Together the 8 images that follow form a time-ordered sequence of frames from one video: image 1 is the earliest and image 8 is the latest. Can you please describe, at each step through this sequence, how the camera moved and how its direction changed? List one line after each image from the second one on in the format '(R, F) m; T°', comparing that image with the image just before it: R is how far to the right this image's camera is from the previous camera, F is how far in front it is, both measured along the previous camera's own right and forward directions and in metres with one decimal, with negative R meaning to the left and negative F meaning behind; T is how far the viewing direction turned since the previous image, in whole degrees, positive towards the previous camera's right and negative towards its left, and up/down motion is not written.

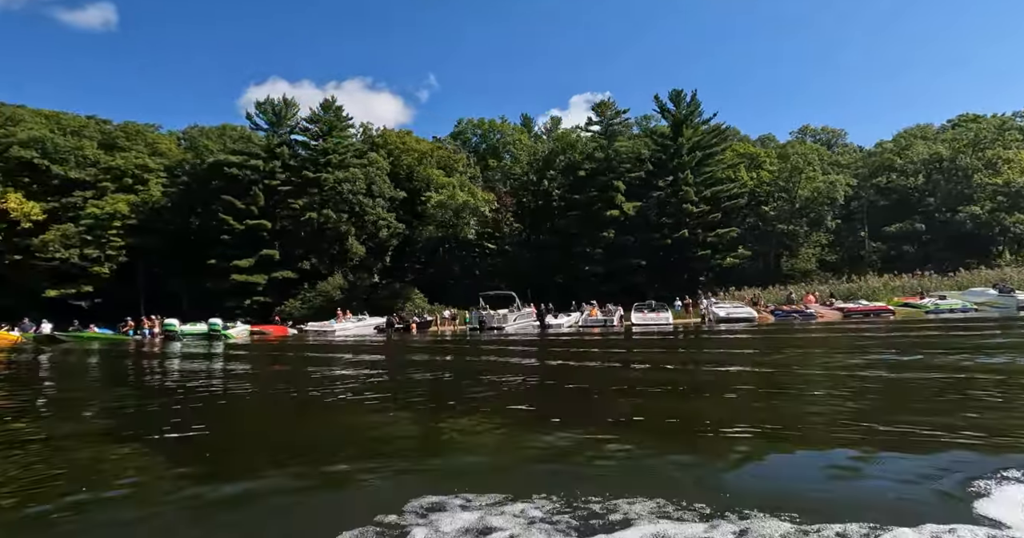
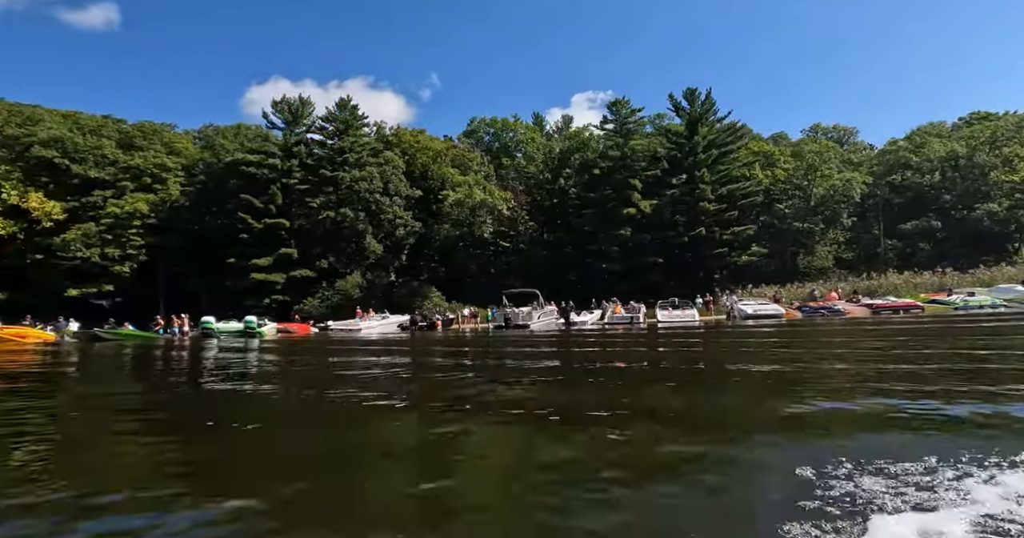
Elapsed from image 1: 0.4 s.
(-1.3, -0.2) m; 0°
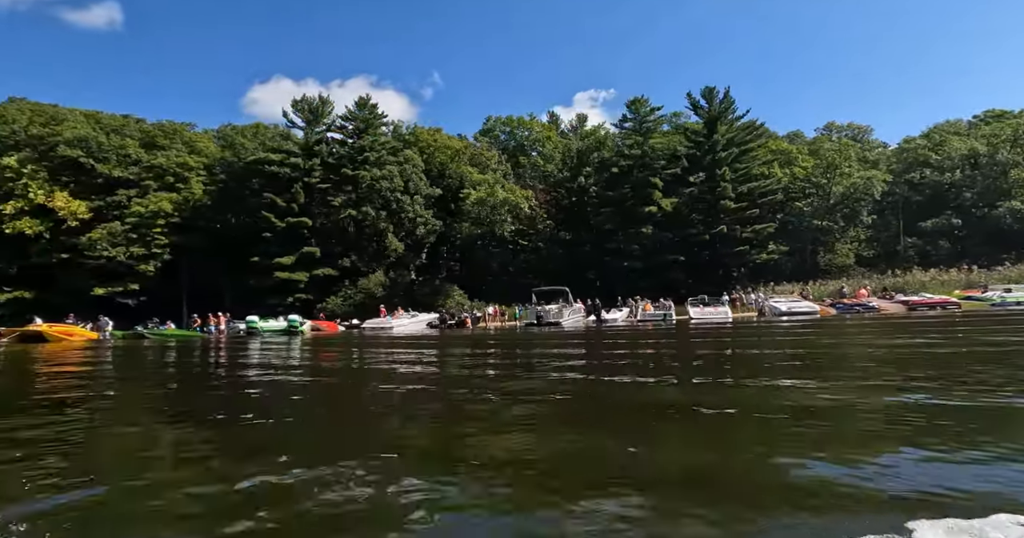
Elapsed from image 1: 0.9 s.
(-1.6, -0.2) m; 0°
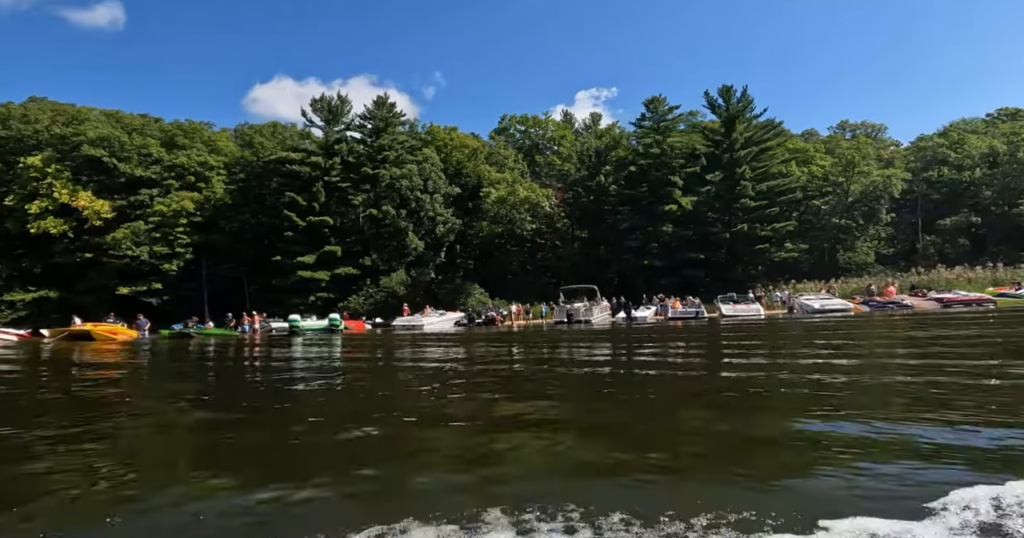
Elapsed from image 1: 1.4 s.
(-1.6, -0.2) m; 0°
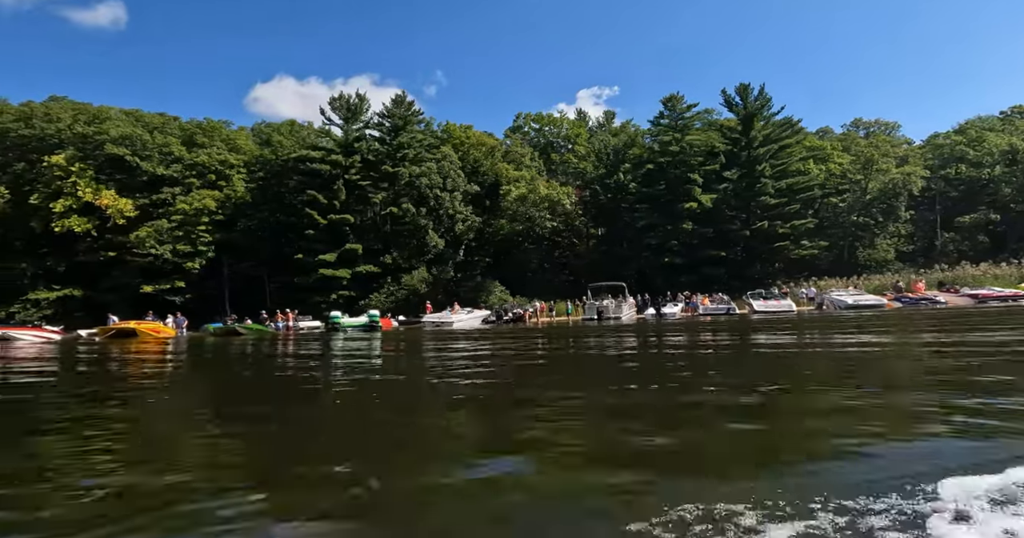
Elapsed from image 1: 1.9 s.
(-1.6, -0.1) m; 0°
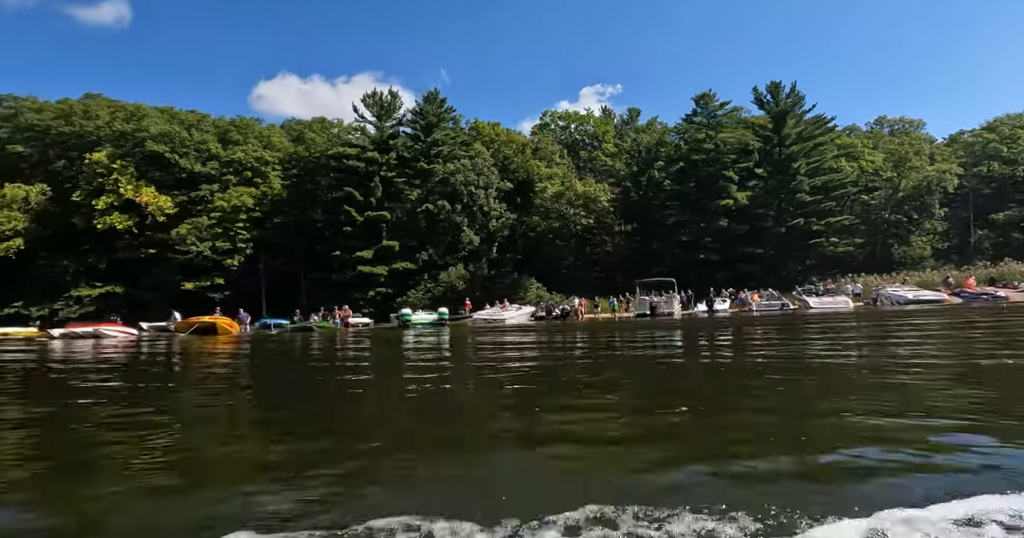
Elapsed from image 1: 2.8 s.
(-2.9, -0.2) m; 0°
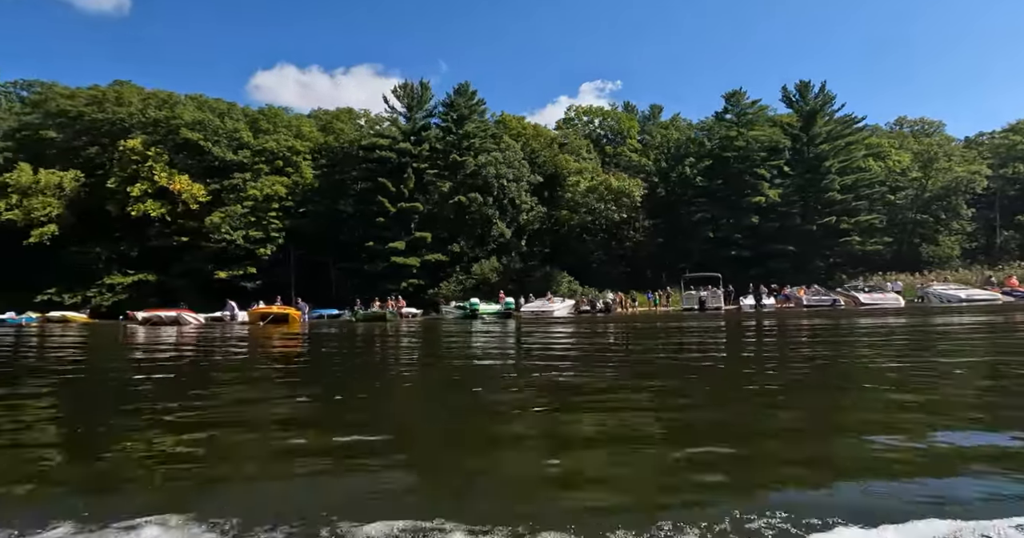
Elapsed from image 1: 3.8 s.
(-3.0, -0.1) m; +1°
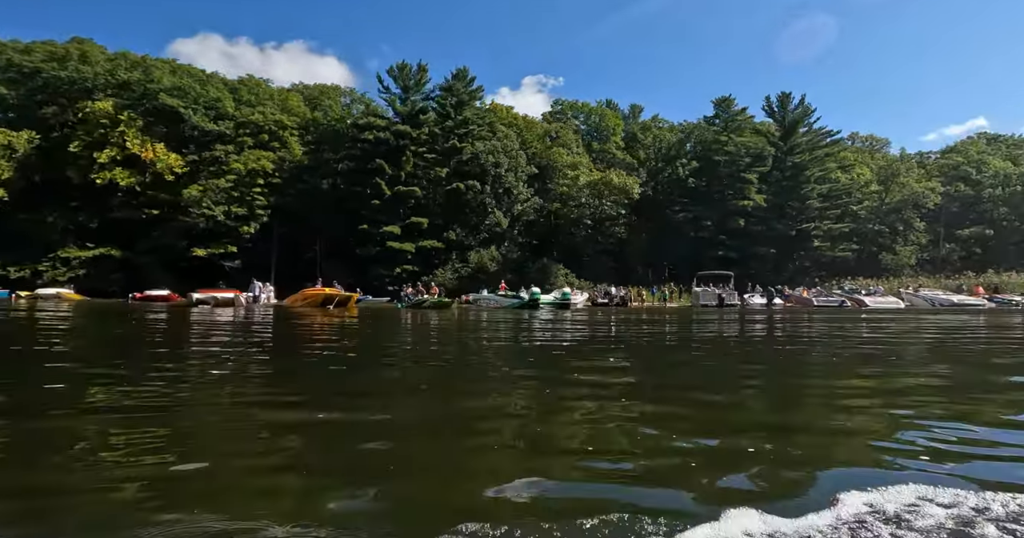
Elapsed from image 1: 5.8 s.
(-5.5, +0.4) m; +7°
